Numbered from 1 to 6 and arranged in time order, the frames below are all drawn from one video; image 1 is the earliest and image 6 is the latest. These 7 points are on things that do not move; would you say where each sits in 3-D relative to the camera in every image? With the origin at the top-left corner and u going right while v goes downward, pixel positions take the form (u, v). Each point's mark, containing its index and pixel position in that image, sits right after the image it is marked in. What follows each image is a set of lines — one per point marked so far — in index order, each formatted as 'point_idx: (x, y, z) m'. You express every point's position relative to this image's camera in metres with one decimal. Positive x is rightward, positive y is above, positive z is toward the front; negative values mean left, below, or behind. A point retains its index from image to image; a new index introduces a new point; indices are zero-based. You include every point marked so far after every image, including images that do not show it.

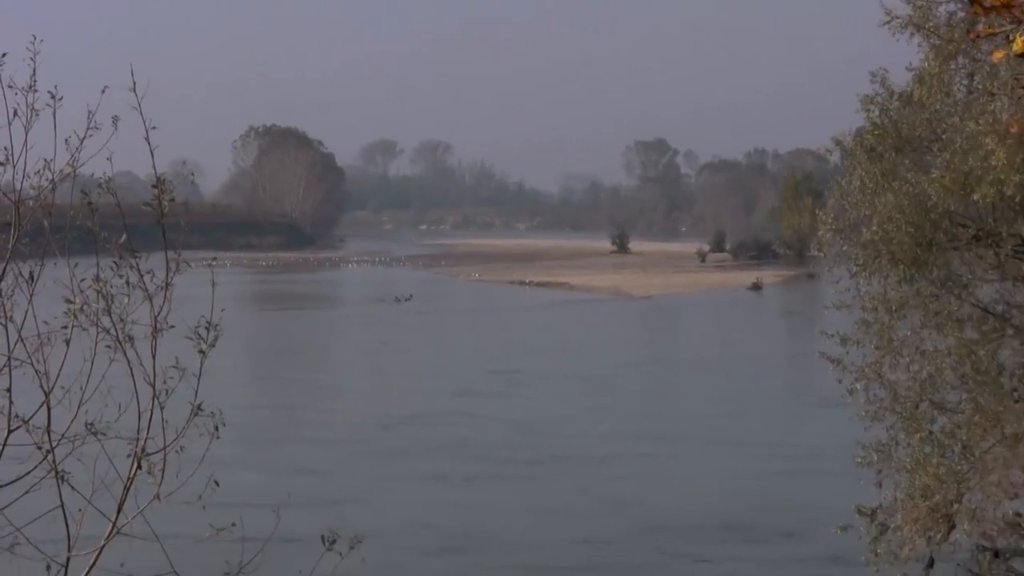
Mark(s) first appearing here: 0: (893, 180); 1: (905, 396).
0: (+2.9, +0.8, +9.1) m
1: (+3.0, -0.8, +9.3) m
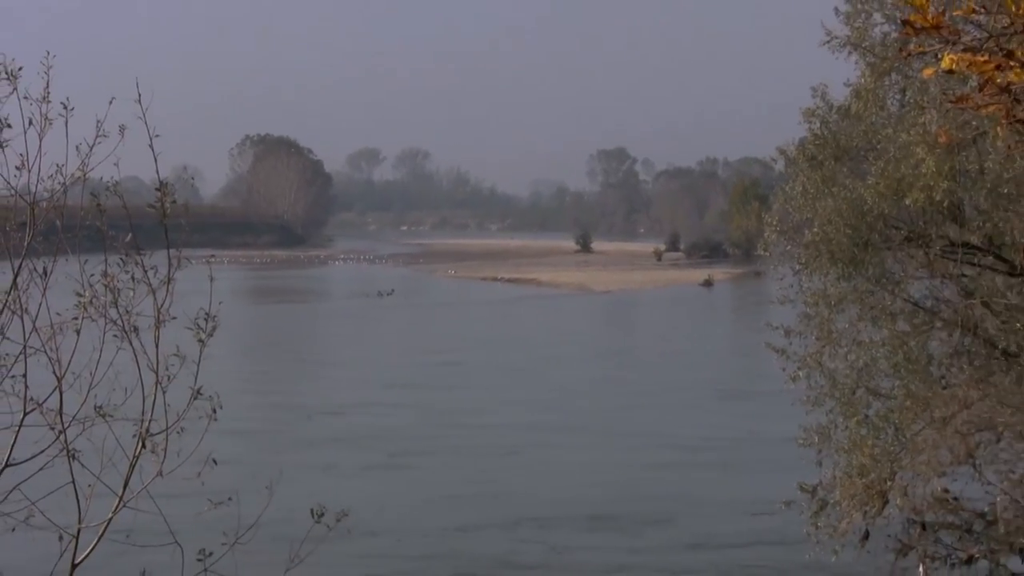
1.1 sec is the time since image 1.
0: (+2.7, +0.9, +9.9) m
1: (+2.8, -0.8, +10.1) m
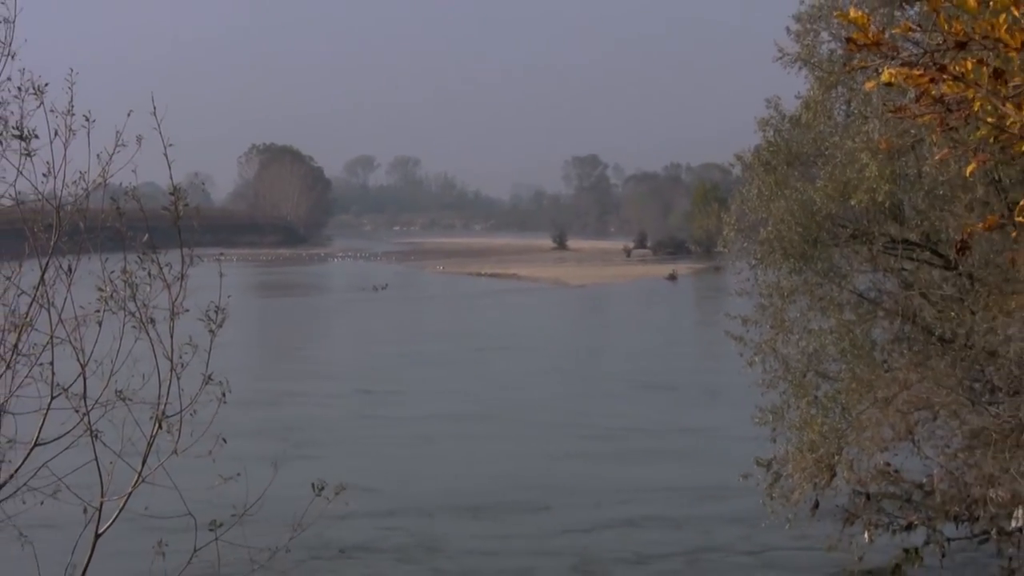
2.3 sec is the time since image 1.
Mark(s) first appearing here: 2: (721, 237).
0: (+2.5, +0.9, +10.9) m
1: (+2.7, -0.7, +11.1) m
2: (+2.1, +0.5, +12.1) m
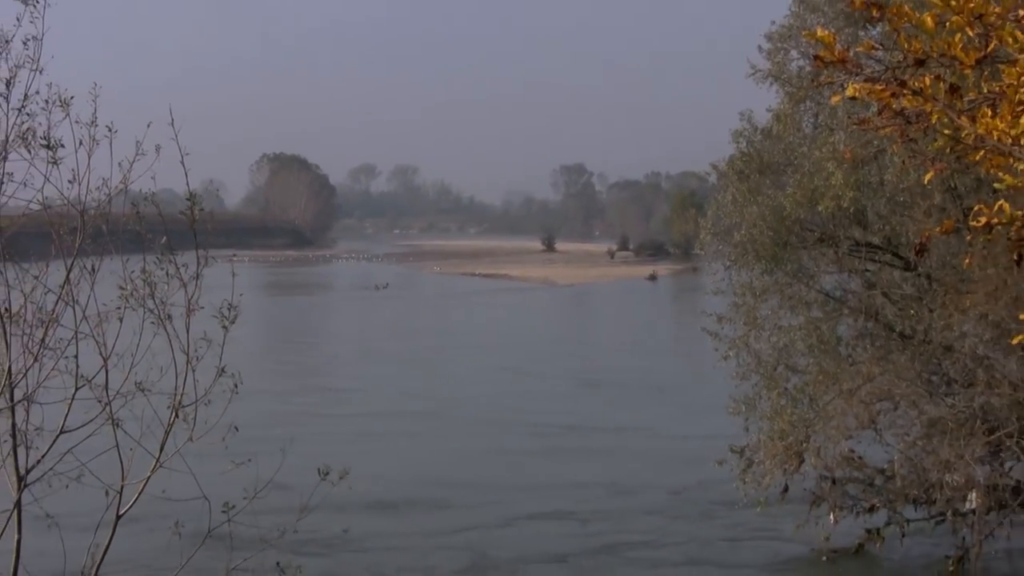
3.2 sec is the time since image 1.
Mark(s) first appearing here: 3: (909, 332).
0: (+2.4, +0.9, +11.8) m
1: (+2.6, -0.7, +12.0) m
2: (+2.1, +0.5, +13.0) m
3: (+3.7, -0.4, +11.1) m
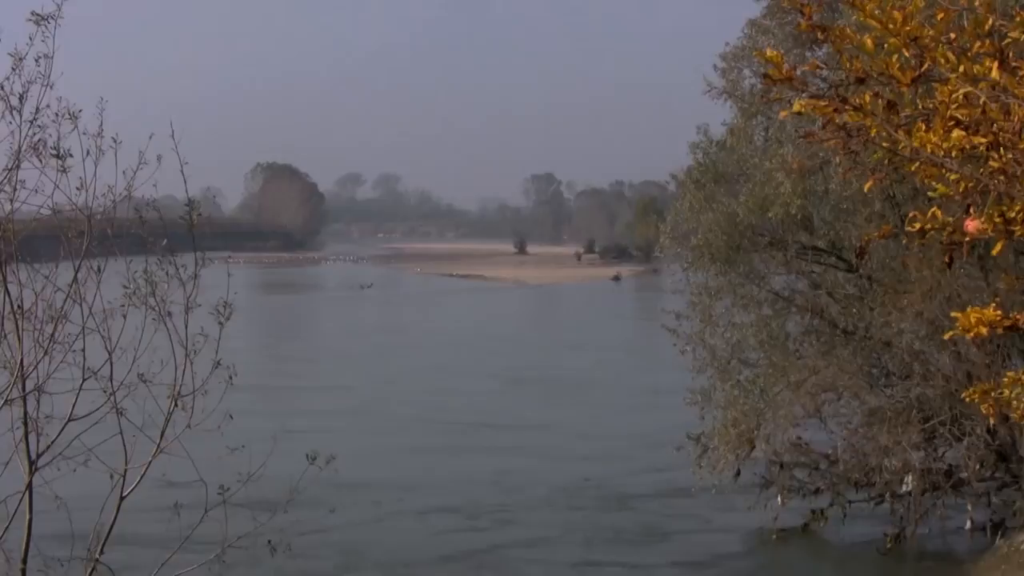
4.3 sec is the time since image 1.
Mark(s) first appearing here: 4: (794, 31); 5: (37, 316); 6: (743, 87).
0: (+2.2, +0.9, +12.8) m
1: (+2.3, -0.7, +12.9) m
2: (+1.8, +0.5, +13.9) m
3: (+3.5, -0.4, +12.0) m
4: (+2.9, +2.7, +12.3) m
5: (-3.1, -0.2, +7.6) m
6: (+2.5, +2.2, +12.8) m
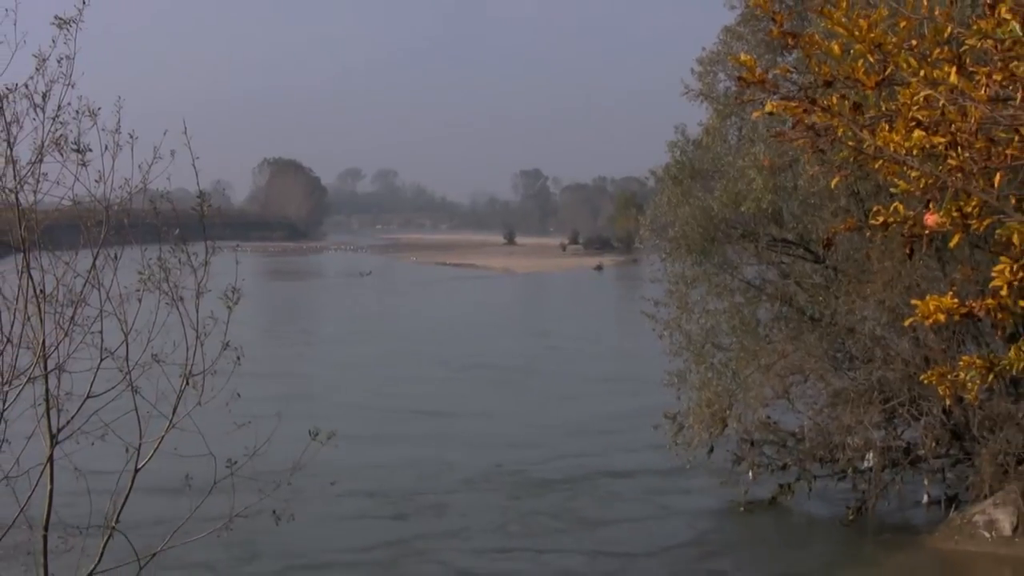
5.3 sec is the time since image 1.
0: (+2.1, +1.0, +13.6) m
1: (+2.2, -0.6, +13.8) m
2: (+1.7, +0.6, +14.8) m
3: (+3.3, -0.3, +12.9) m
4: (+2.8, +2.8, +13.2) m
5: (-3.3, 0.0, +8.5) m
6: (+2.4, +2.3, +13.7) m
